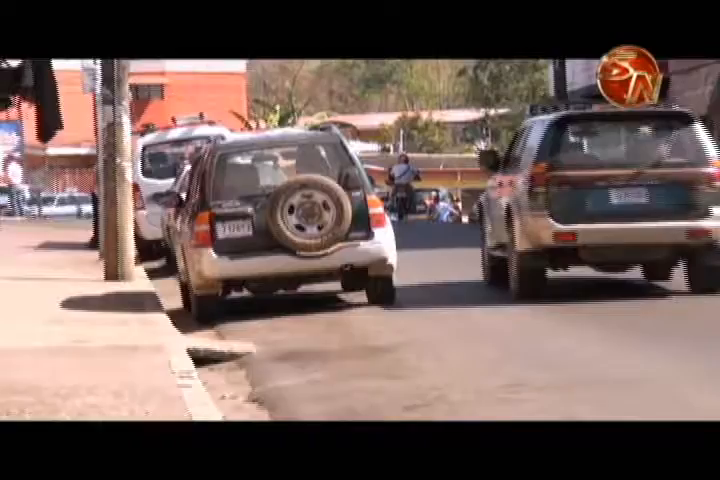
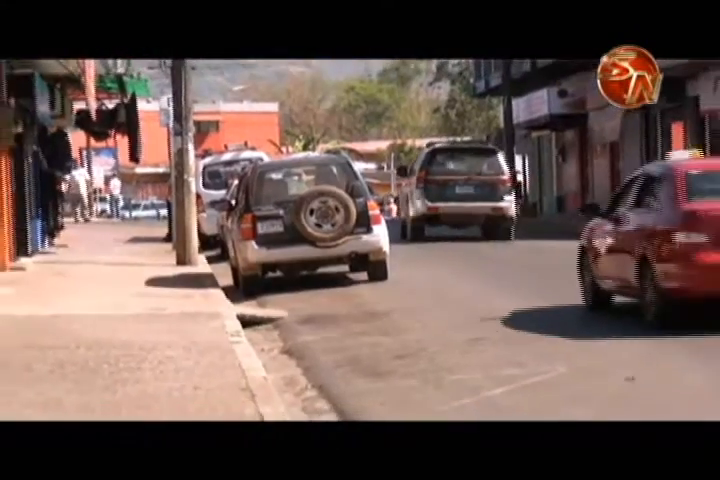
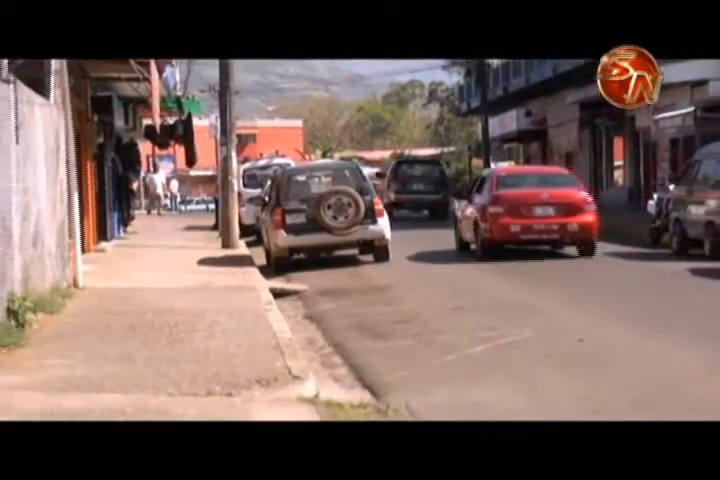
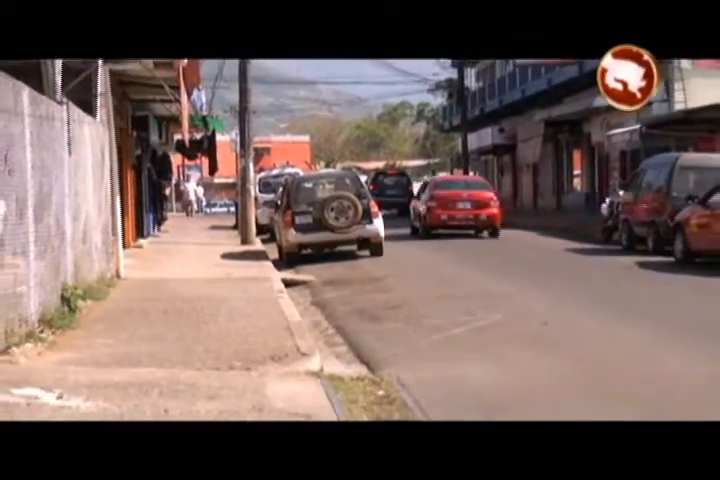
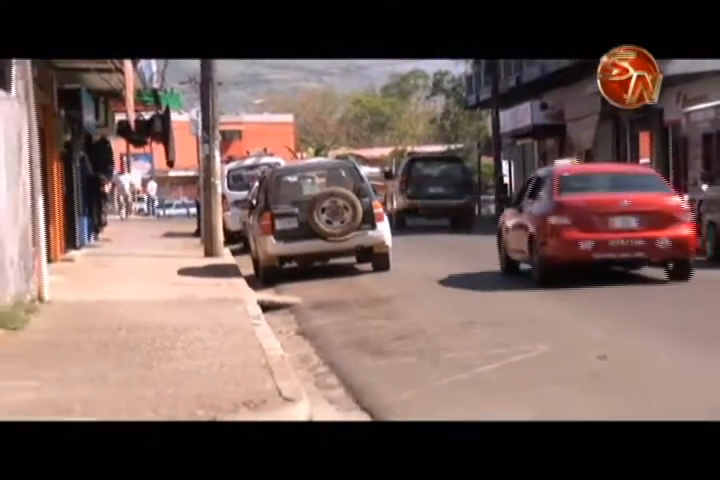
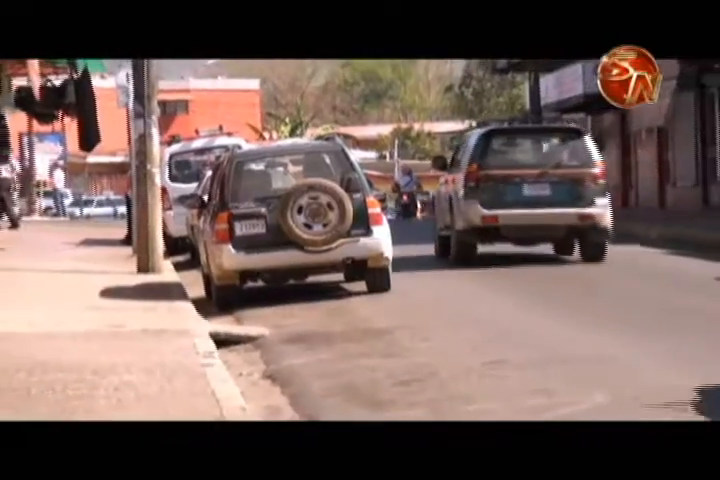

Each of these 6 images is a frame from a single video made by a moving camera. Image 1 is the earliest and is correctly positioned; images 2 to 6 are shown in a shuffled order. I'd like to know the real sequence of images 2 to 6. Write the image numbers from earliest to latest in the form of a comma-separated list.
6, 2, 5, 3, 4
